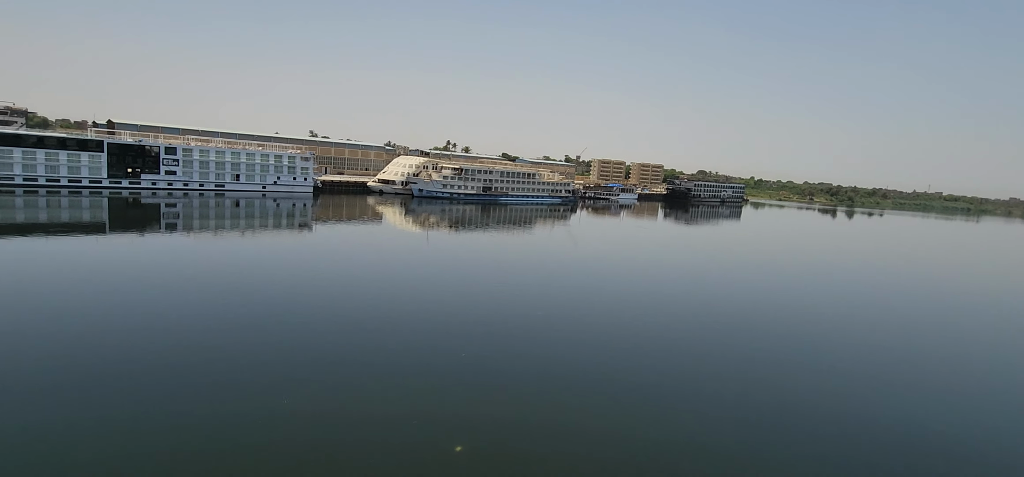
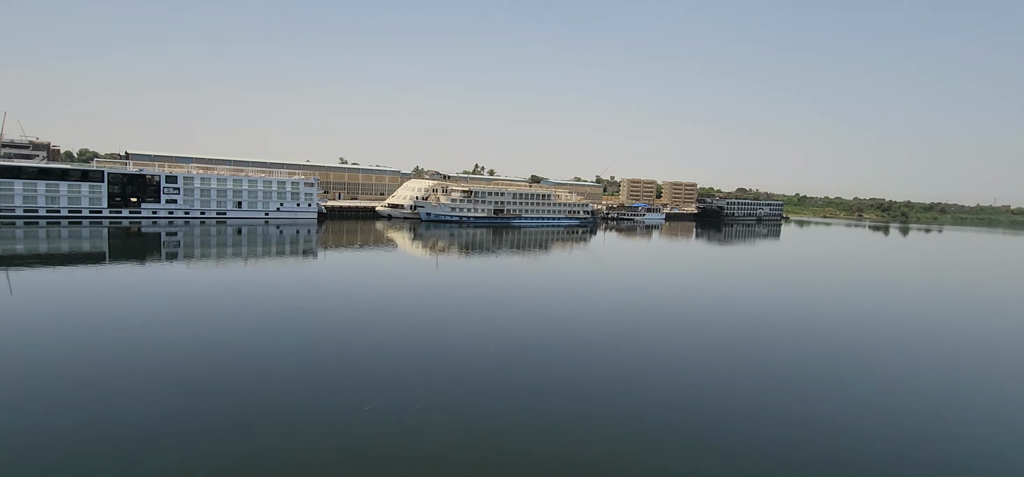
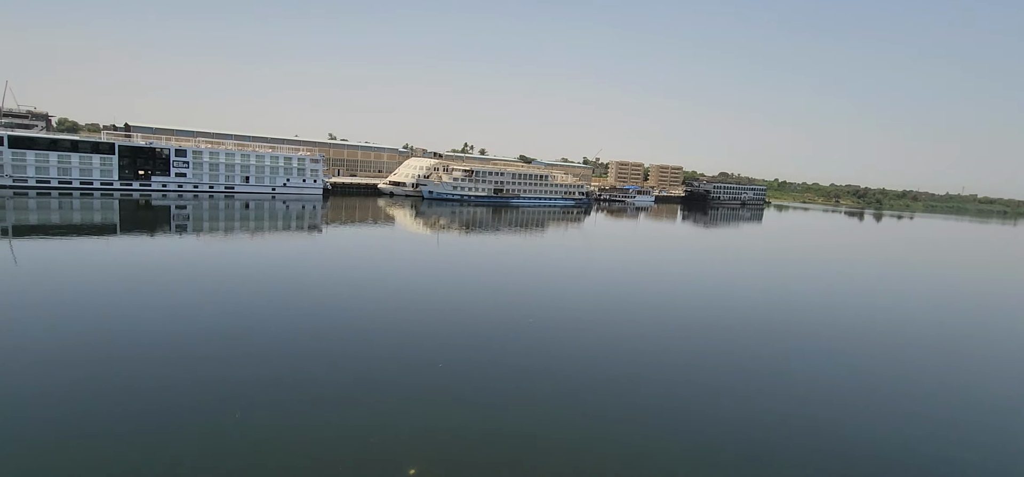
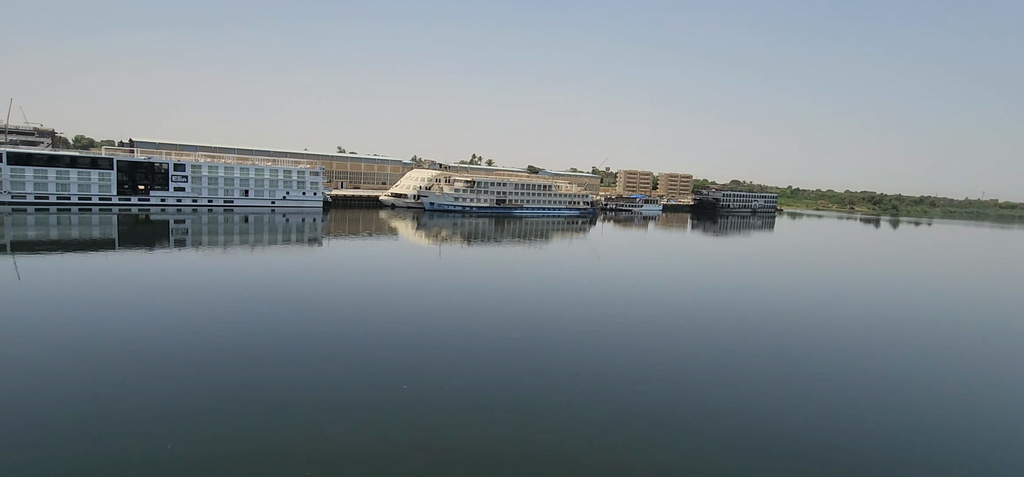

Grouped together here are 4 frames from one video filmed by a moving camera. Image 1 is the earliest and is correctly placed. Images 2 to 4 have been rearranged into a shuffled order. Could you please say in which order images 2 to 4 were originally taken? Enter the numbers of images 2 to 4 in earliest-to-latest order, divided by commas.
3, 4, 2
